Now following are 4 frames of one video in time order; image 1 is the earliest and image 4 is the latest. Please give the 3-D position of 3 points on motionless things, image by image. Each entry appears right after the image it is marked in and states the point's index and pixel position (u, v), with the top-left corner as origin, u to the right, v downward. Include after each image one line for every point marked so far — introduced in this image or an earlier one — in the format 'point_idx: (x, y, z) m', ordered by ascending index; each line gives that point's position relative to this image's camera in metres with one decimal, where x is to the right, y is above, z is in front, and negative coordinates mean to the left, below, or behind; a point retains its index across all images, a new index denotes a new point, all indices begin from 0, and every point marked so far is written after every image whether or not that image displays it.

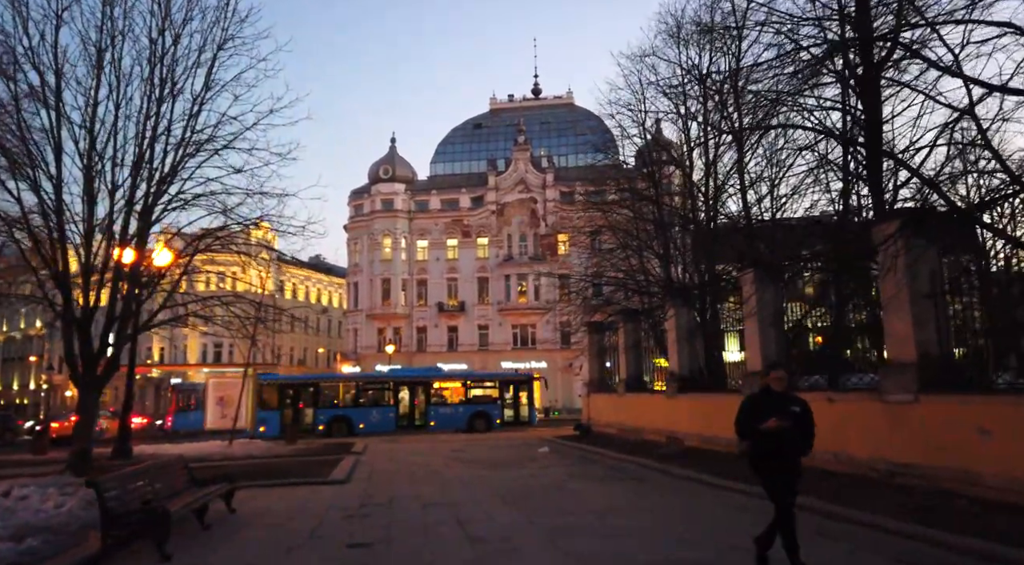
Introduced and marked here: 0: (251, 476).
0: (-5.0, -3.7, +14.4) m
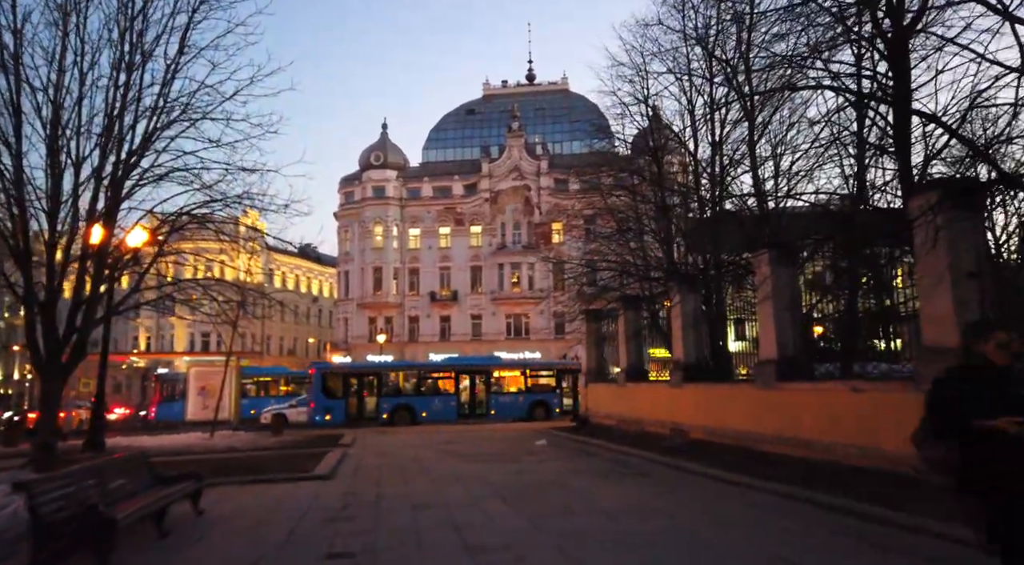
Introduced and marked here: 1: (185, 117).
0: (-5.0, -3.4, +13.4) m
1: (-6.5, +3.3, +15.0) m
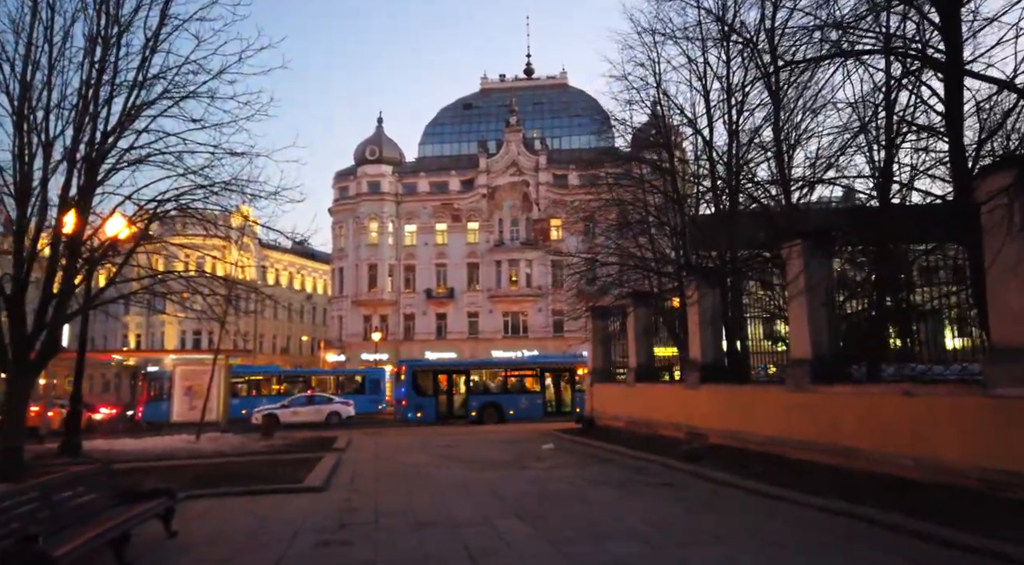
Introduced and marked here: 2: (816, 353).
0: (-4.9, -3.2, +12.3) m
1: (-6.3, +3.4, +13.8) m
2: (+4.9, -1.1, +12.1) m
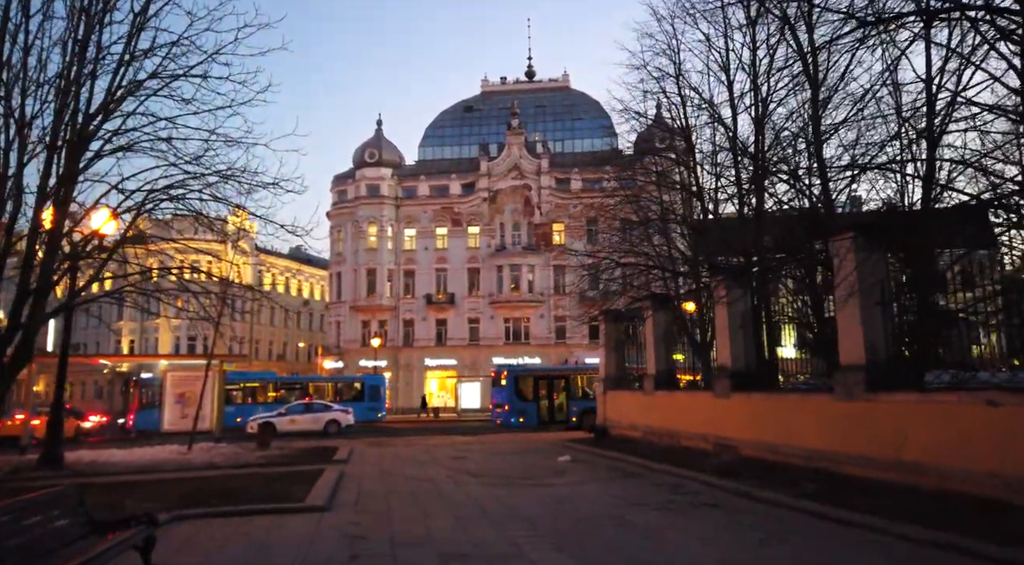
0: (-4.6, -3.2, +11.1) m
1: (-5.9, +3.5, +12.7) m
2: (+5.2, -1.1, +11.0) m
